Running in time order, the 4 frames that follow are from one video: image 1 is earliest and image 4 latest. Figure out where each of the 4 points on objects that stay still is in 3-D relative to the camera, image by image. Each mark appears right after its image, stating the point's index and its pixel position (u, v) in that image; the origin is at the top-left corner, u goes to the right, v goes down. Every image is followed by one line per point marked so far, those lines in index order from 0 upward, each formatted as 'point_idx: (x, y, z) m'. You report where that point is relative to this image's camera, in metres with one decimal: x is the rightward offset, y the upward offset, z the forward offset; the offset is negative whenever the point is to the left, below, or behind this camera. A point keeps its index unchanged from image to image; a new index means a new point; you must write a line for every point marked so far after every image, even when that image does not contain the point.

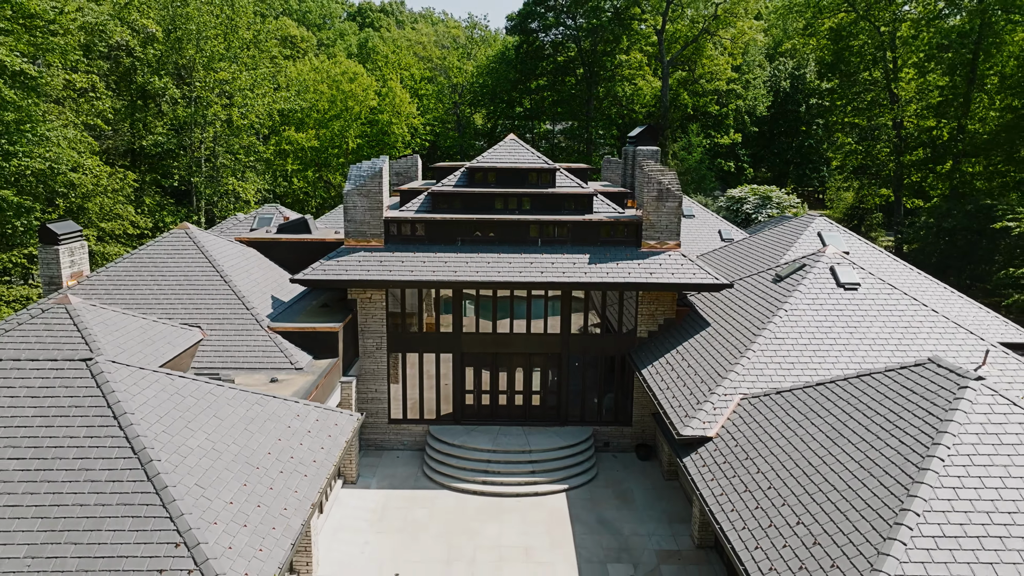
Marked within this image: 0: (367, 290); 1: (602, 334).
0: (-3.8, 0.0, +18.3) m
1: (+2.5, -1.2, +18.9) m
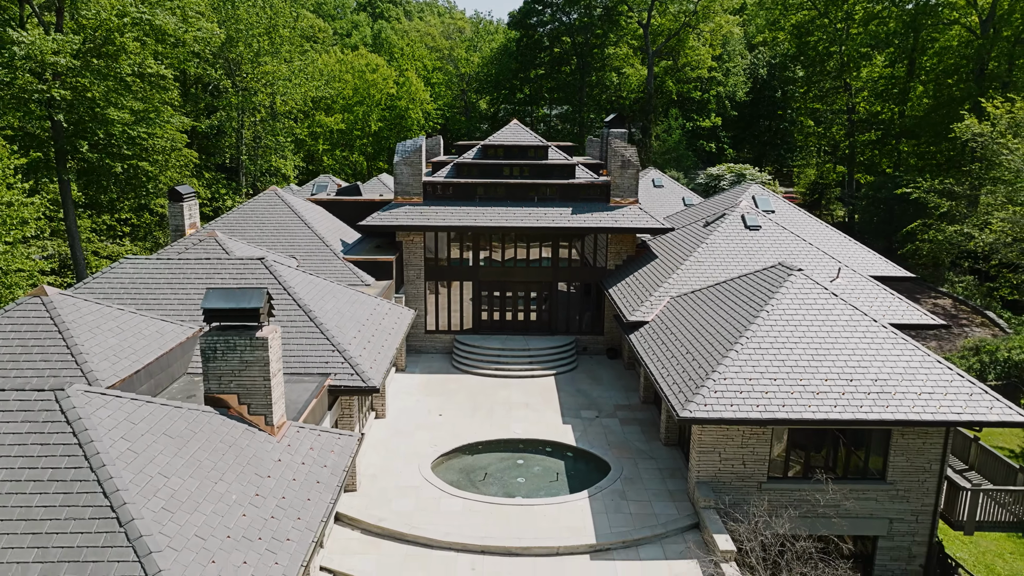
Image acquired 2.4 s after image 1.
0: (-3.6, +1.9, +25.1) m
1: (+2.6, +0.8, +25.7) m
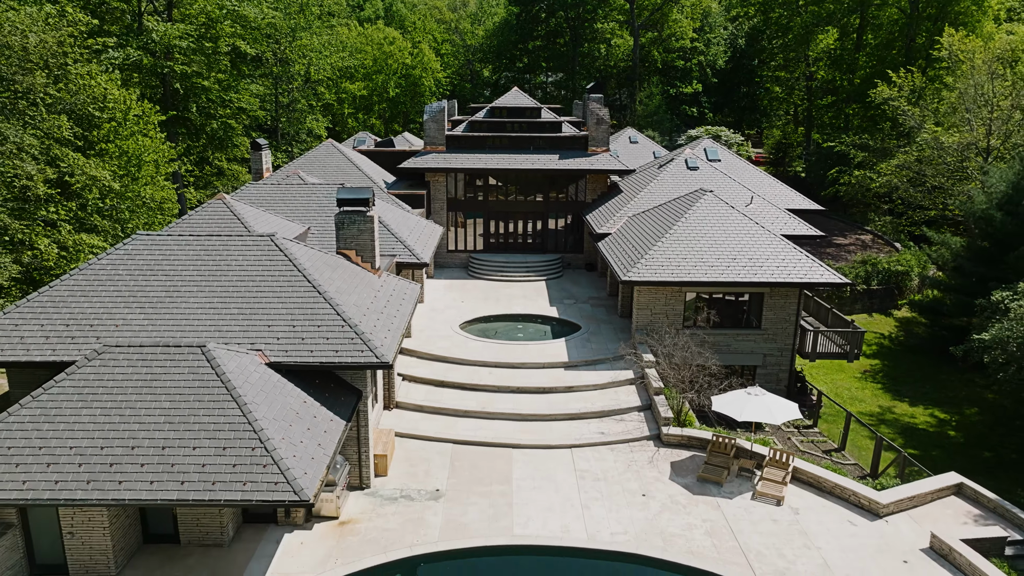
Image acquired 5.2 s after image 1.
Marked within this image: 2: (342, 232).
0: (-3.6, +5.3, +33.0) m
1: (+2.7, +4.2, +33.7) m
2: (-4.8, +1.5, +19.5) m
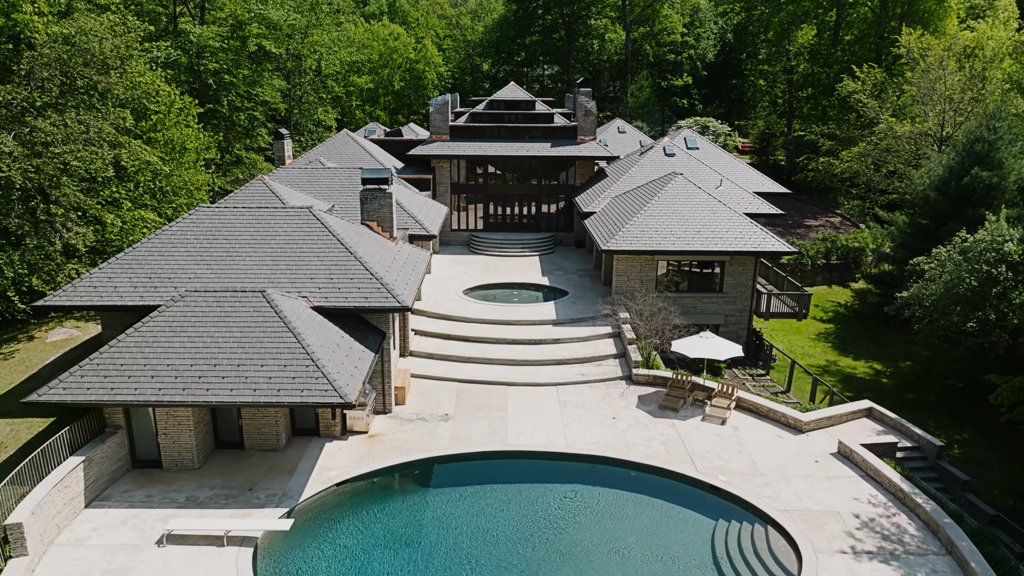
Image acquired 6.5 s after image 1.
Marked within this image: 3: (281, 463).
0: (-3.7, +6.7, +36.8) m
1: (+2.5, +5.5, +37.5) m
2: (-4.9, +2.7, +23.3) m
3: (-6.0, -4.5, +17.9) m
